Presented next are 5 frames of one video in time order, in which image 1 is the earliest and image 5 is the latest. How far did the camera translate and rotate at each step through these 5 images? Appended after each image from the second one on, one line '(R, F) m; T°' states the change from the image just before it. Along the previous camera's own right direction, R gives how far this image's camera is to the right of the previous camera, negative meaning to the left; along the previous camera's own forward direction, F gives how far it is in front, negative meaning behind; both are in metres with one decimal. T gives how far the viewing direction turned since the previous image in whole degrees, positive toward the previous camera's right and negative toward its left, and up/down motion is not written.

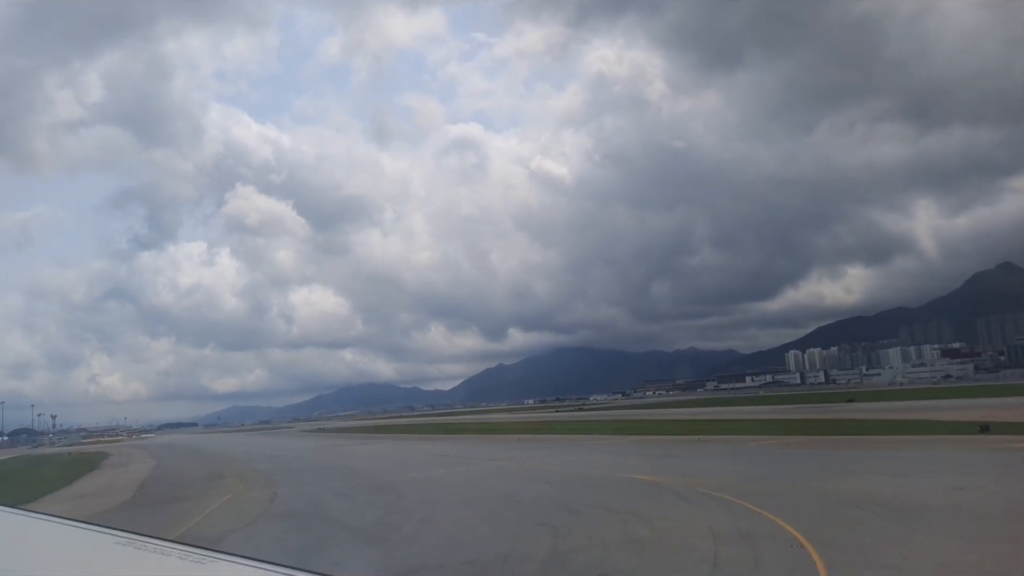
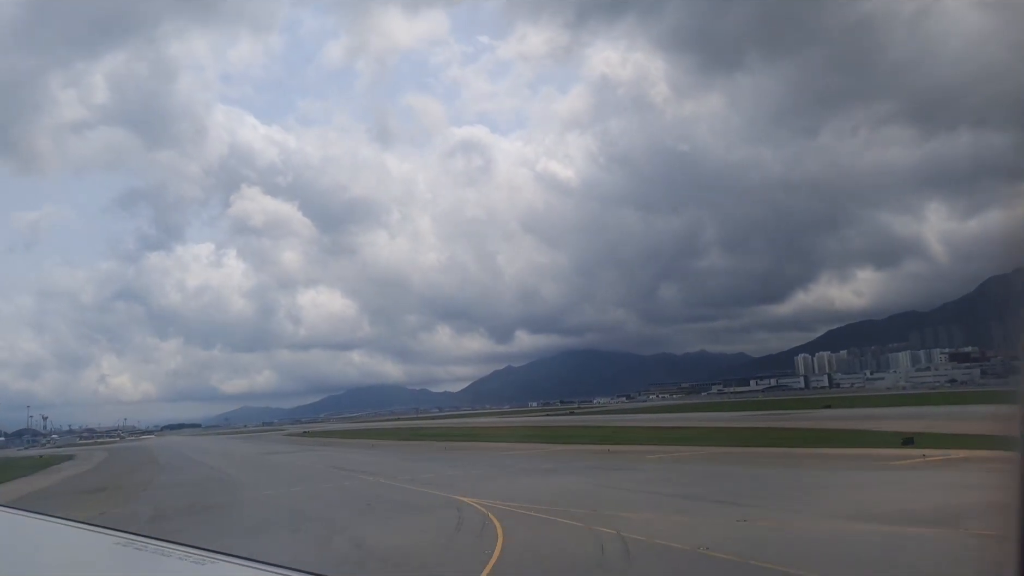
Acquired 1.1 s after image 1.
(+2.0, +0.4) m; -1°
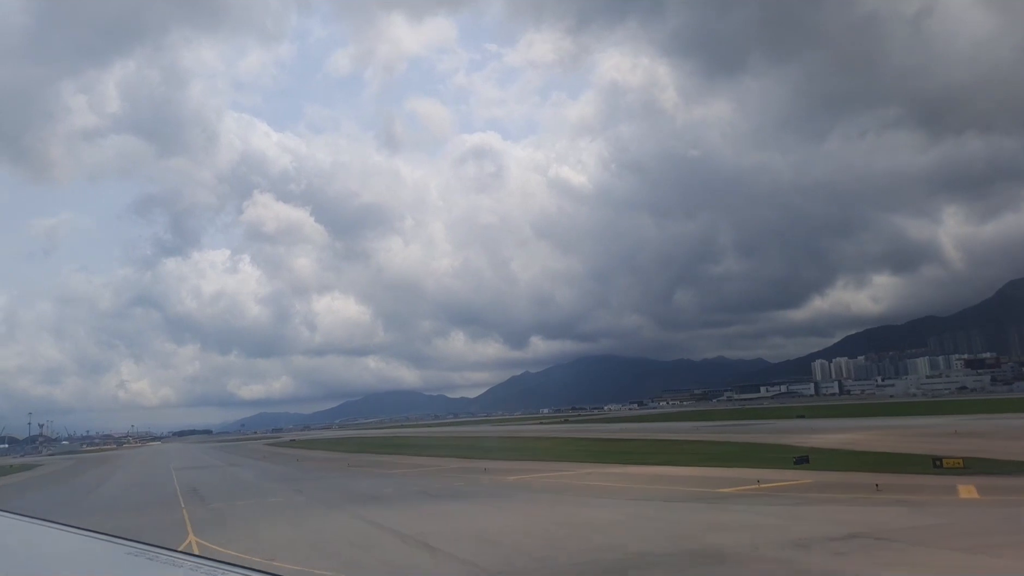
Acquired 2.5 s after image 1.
(+2.5, 0.0) m; -1°
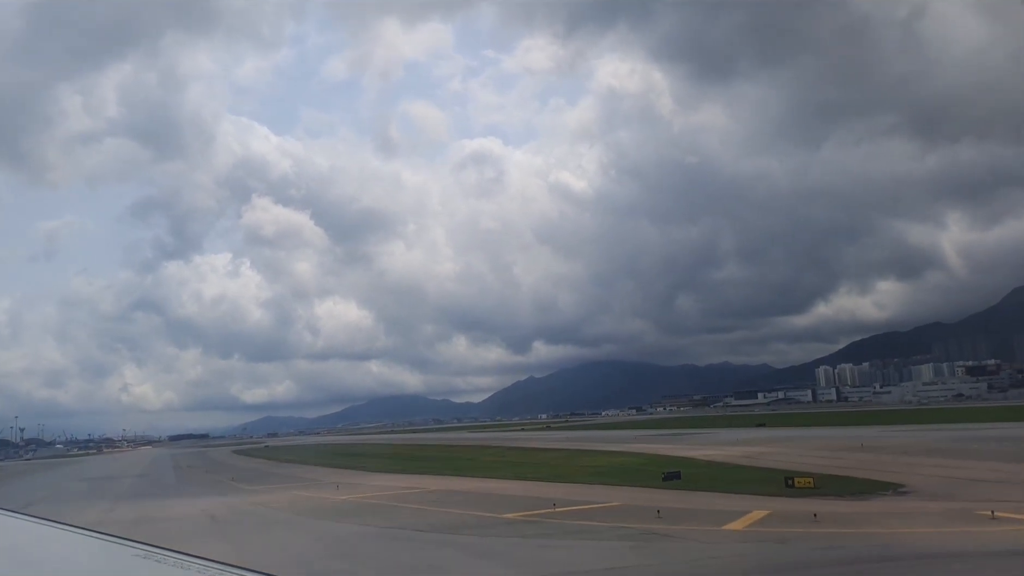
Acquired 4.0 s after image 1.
(+2.7, +0.7) m; -1°
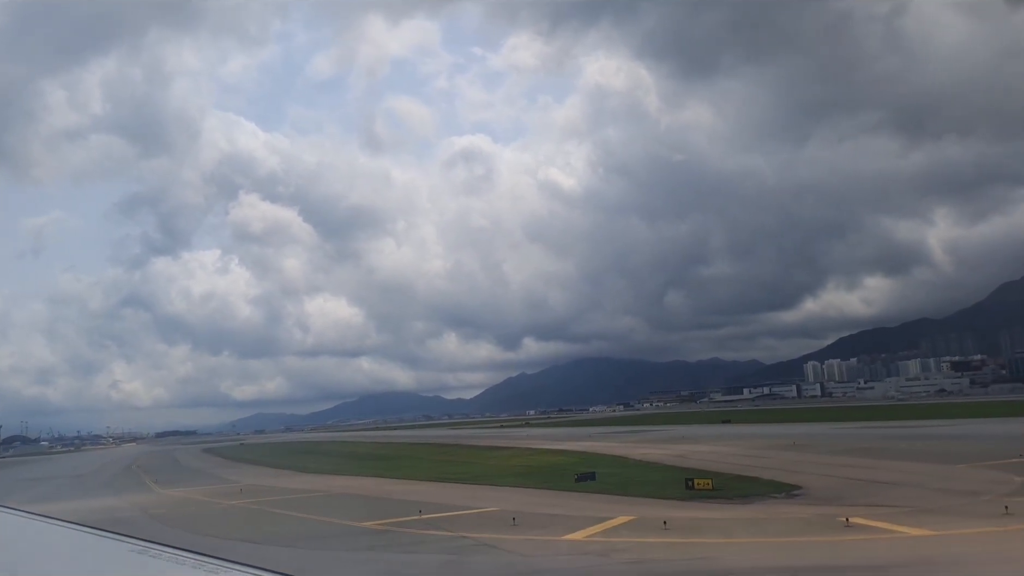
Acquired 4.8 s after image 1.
(+1.4, +0.3) m; +1°
